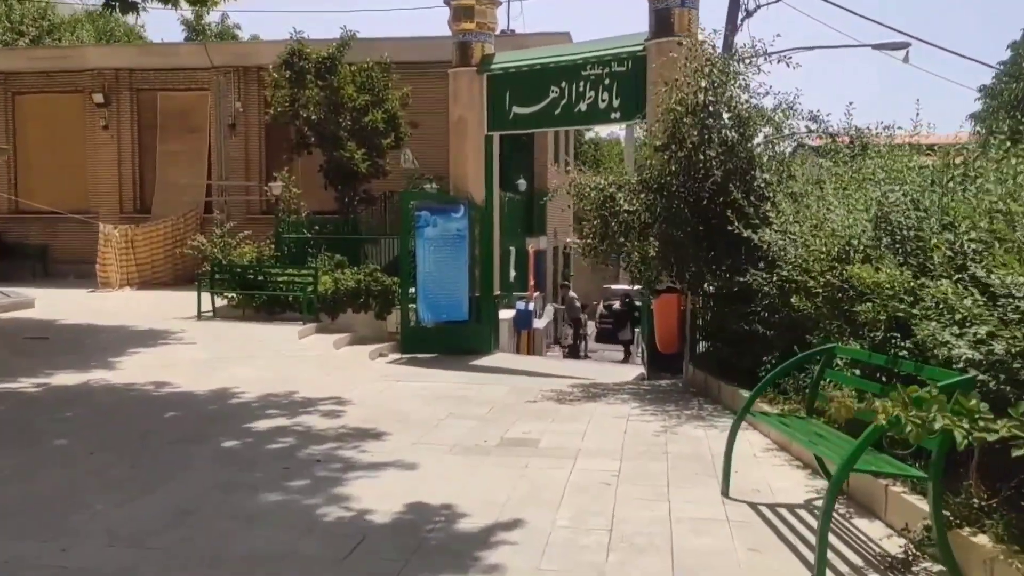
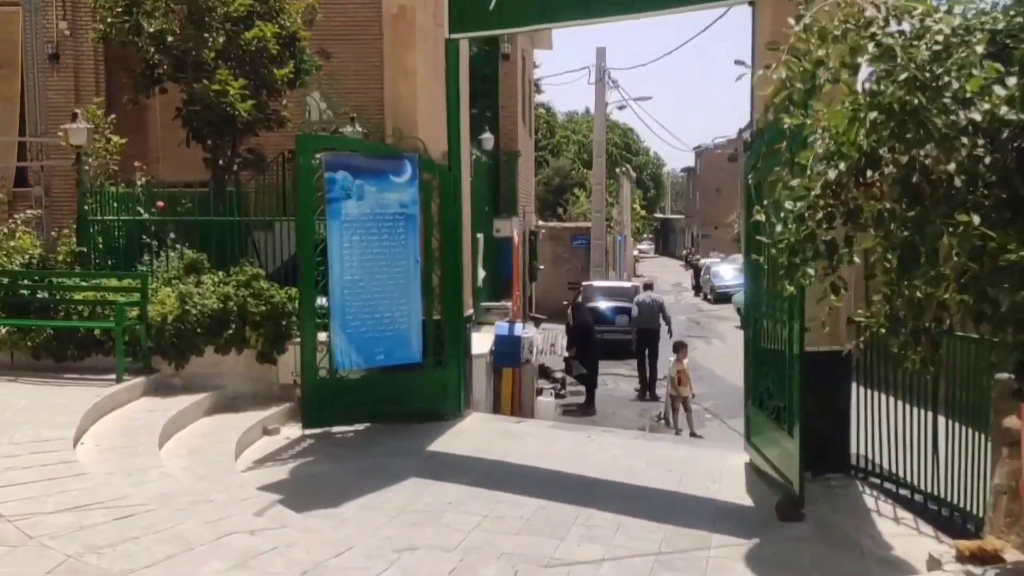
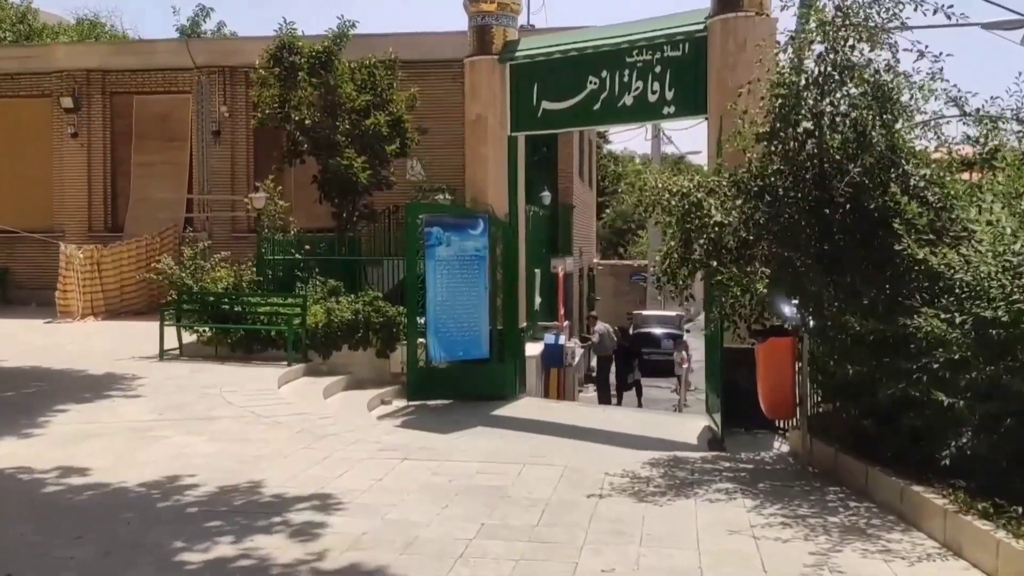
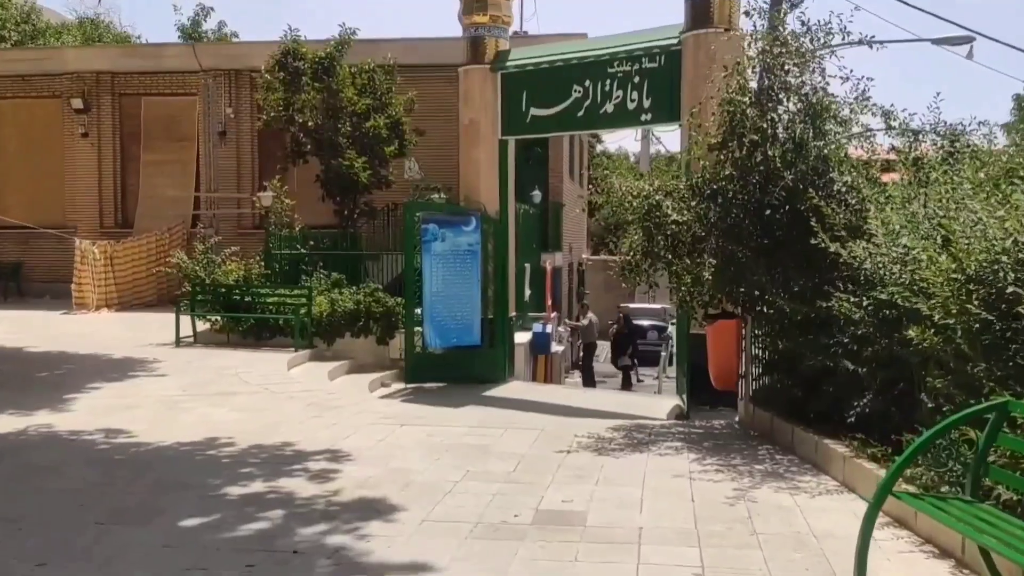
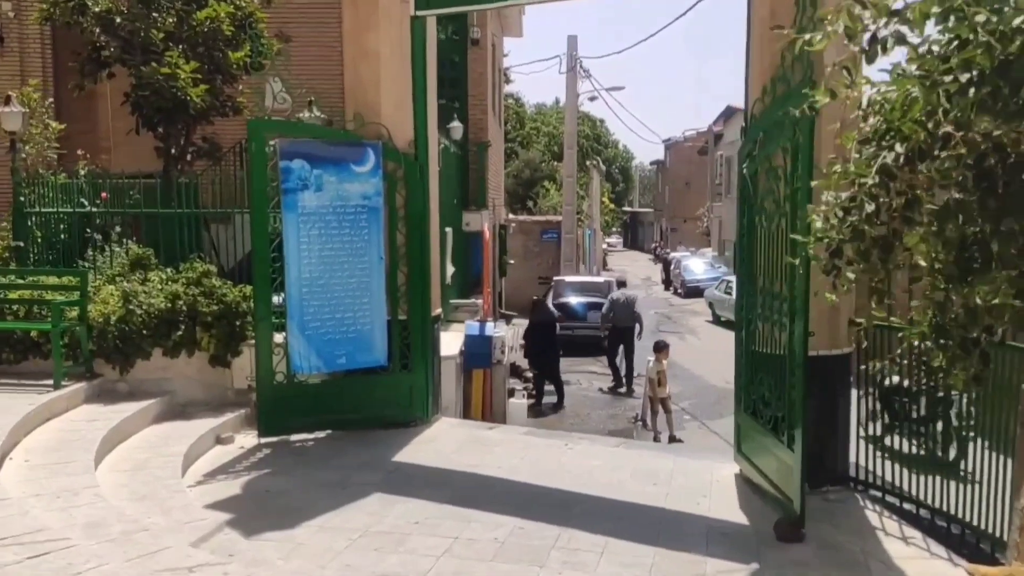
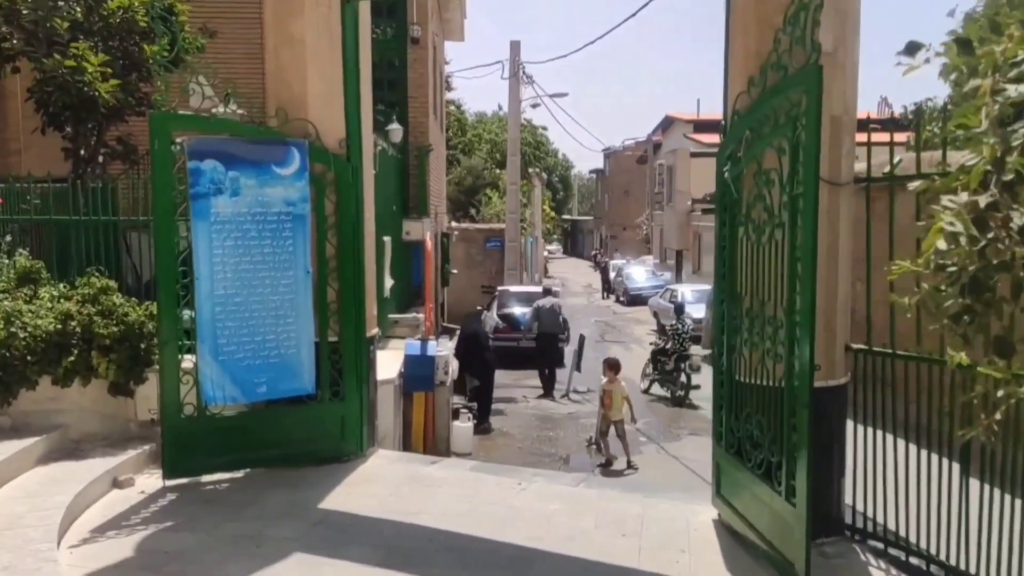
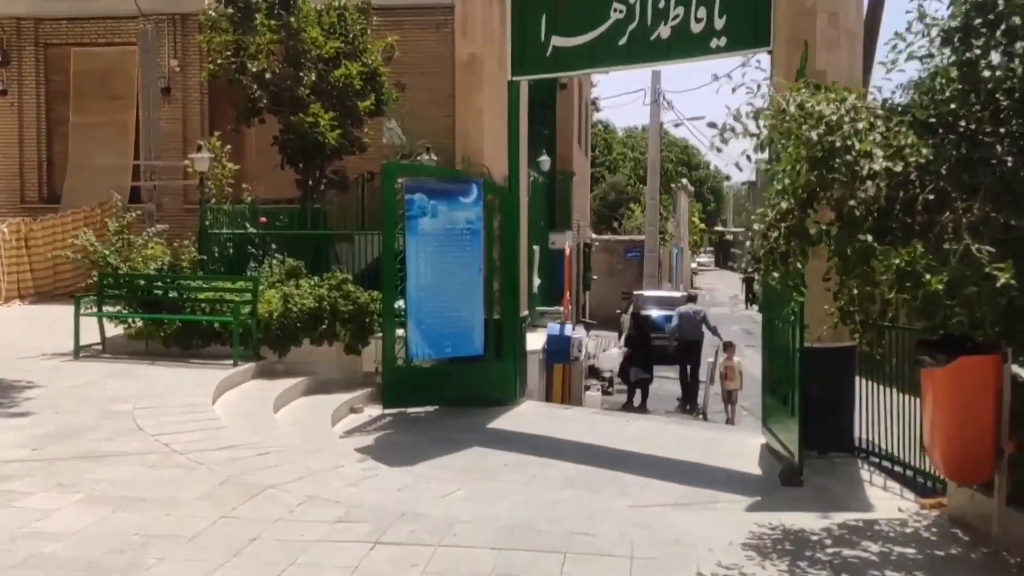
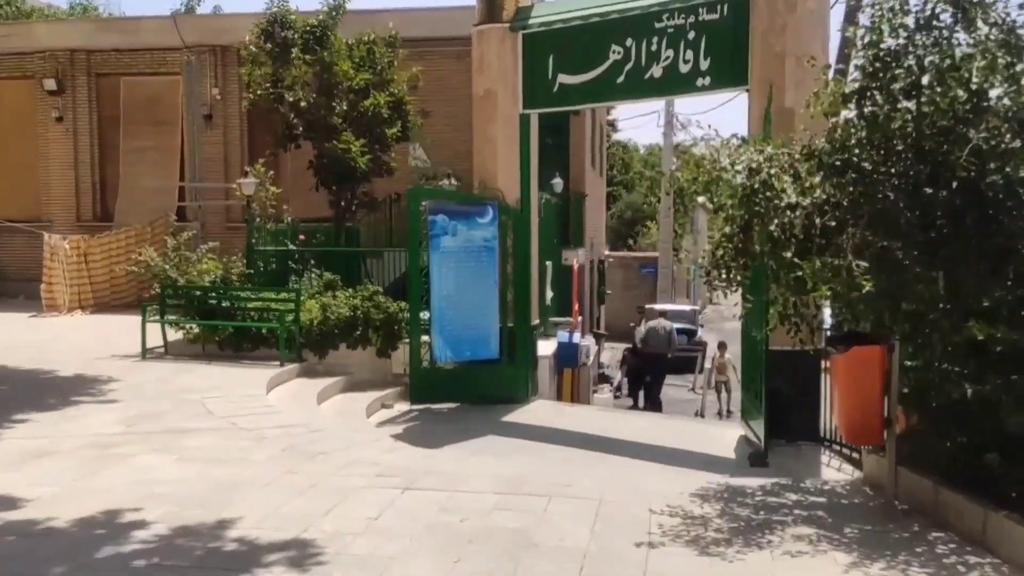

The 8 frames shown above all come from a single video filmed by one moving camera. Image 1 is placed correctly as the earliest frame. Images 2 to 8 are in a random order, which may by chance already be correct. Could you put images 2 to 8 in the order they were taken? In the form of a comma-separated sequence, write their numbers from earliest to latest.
4, 3, 8, 7, 2, 5, 6
